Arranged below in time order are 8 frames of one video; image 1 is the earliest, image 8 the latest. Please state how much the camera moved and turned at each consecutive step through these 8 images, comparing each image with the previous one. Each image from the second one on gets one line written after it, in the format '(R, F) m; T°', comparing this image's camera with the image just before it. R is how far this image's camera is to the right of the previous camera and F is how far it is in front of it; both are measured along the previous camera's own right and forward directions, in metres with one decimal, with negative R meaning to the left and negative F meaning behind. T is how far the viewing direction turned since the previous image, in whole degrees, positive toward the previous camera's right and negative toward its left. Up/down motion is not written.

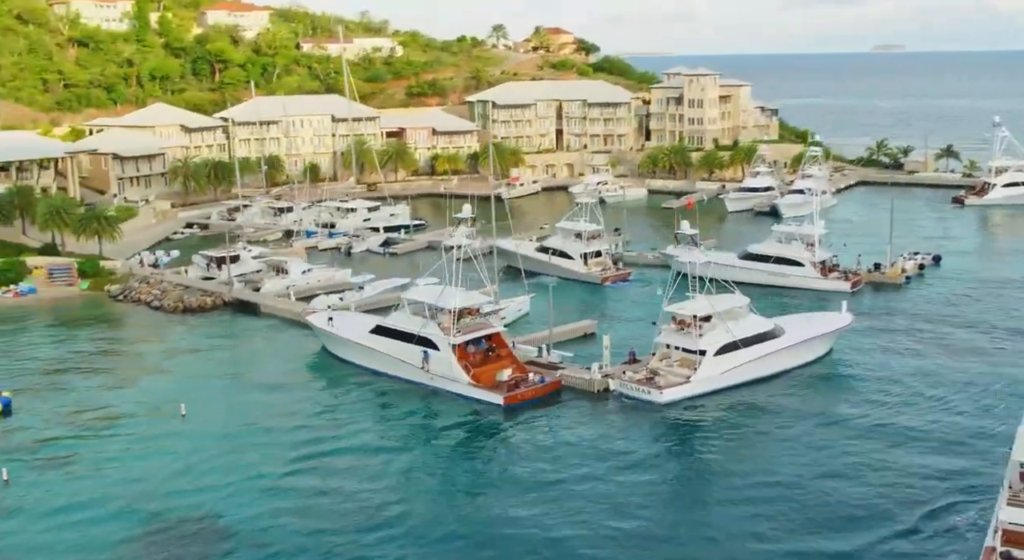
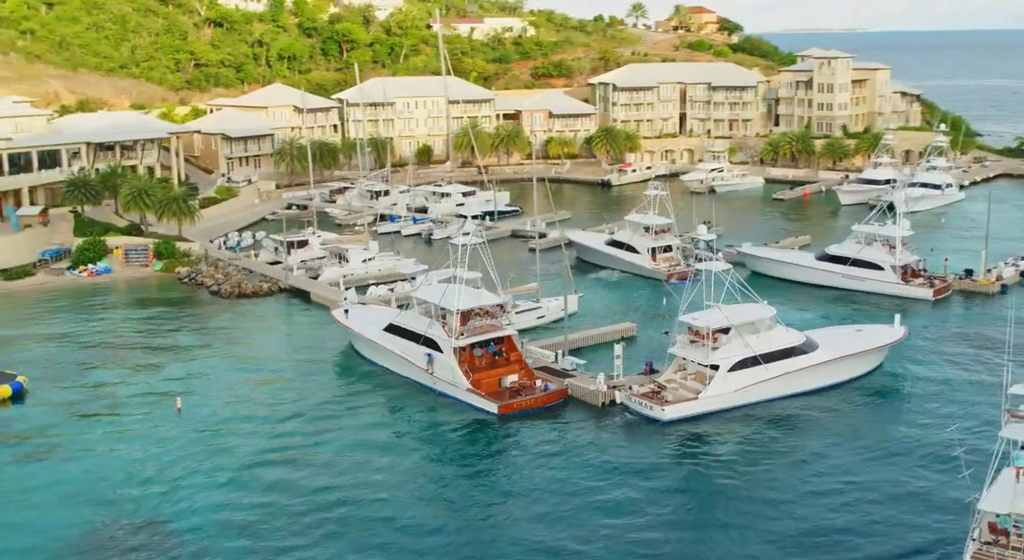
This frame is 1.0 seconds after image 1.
(+4.0, +2.3) m; -8°
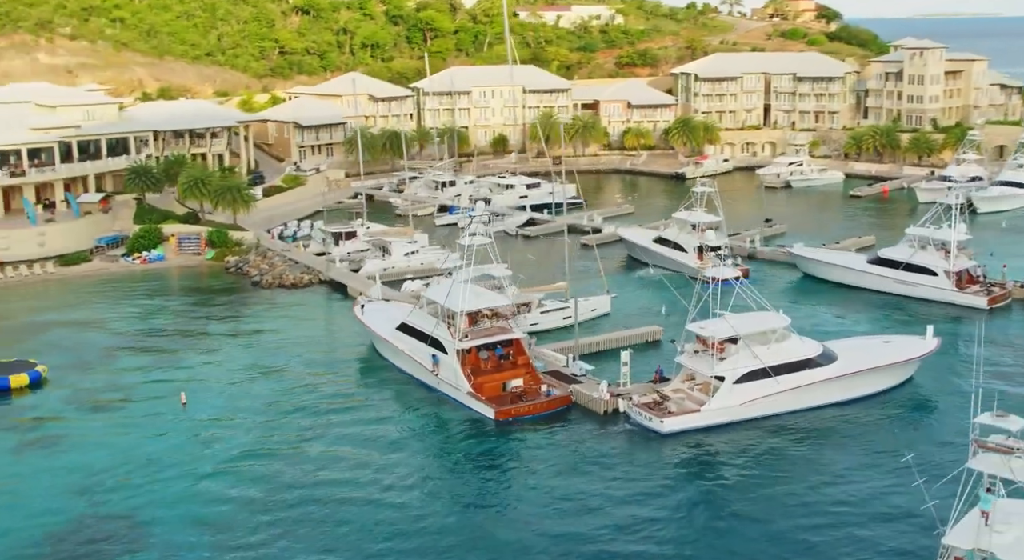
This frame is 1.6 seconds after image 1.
(+2.5, +0.9) m; -5°
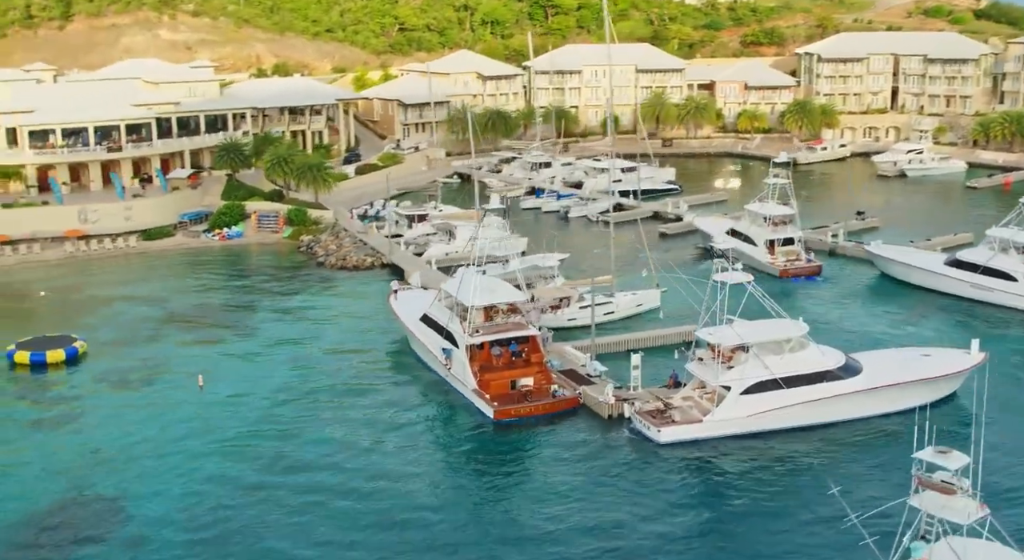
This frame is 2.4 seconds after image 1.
(+3.4, +1.1) m; -7°
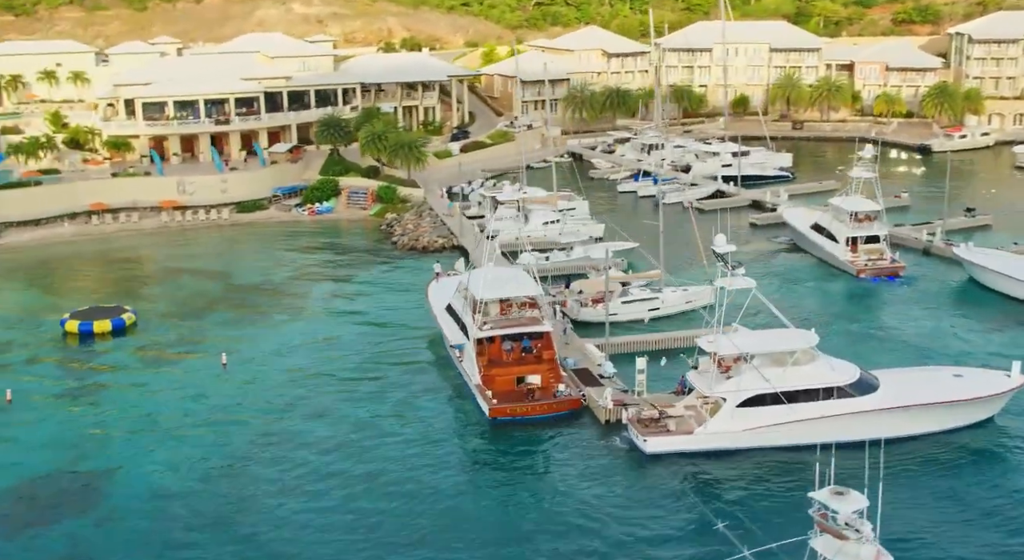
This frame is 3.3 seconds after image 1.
(+3.9, +1.0) m; -8°
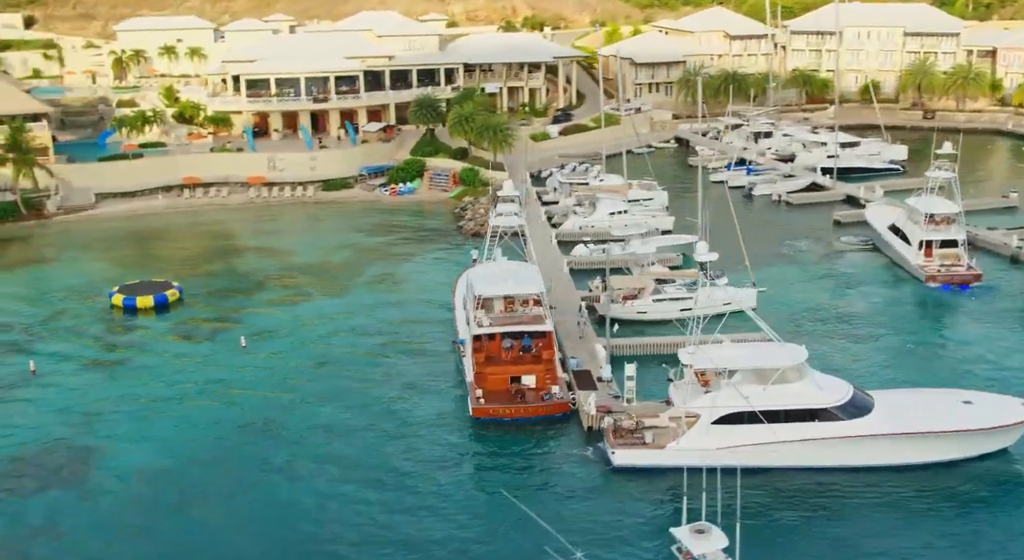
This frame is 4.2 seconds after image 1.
(+4.0, +0.7) m; -8°
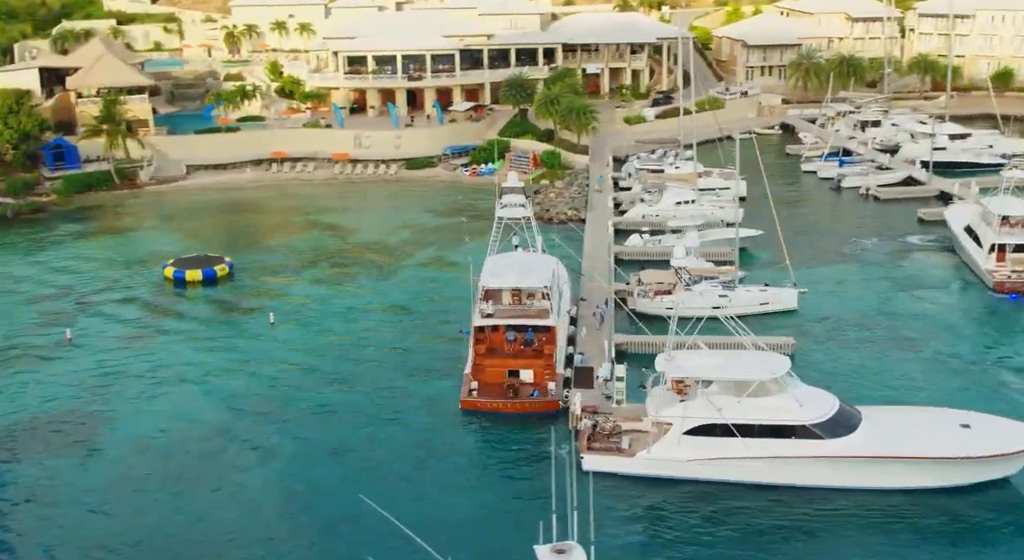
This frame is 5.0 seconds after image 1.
(+3.7, +0.3) m; -7°
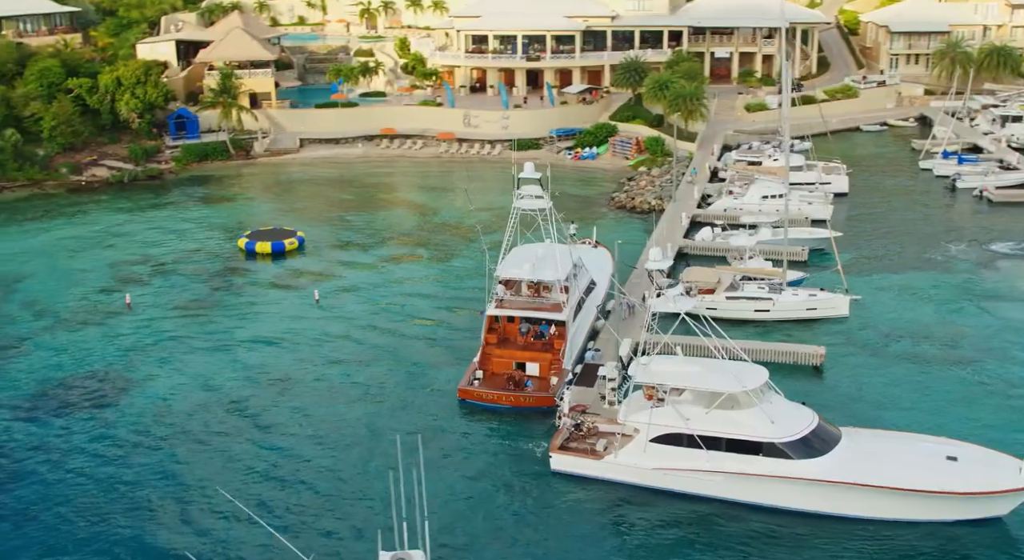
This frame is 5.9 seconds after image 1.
(+4.2, 0.0) m; -9°
